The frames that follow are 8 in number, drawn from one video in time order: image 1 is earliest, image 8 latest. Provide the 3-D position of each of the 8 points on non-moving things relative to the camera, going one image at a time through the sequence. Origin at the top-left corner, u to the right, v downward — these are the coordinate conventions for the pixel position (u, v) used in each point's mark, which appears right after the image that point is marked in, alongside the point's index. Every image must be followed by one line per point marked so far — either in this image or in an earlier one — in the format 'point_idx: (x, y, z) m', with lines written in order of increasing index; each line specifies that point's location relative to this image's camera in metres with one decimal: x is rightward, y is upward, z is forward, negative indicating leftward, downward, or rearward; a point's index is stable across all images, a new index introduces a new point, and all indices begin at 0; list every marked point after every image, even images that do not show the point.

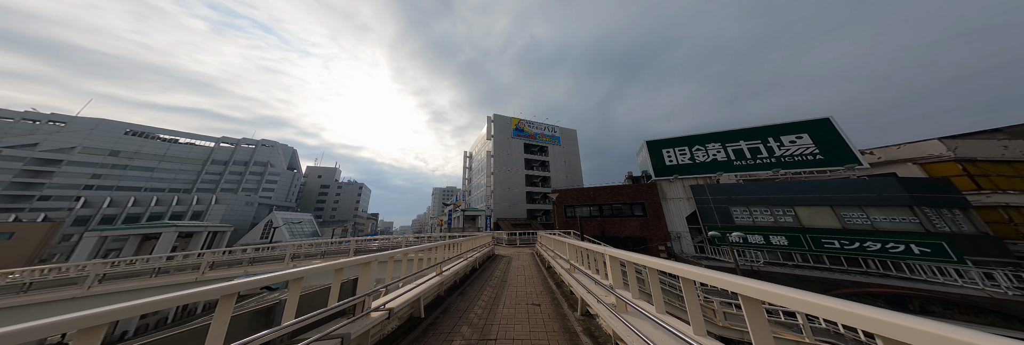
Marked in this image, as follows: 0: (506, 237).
0: (-0.9, -5.8, +17.2) m
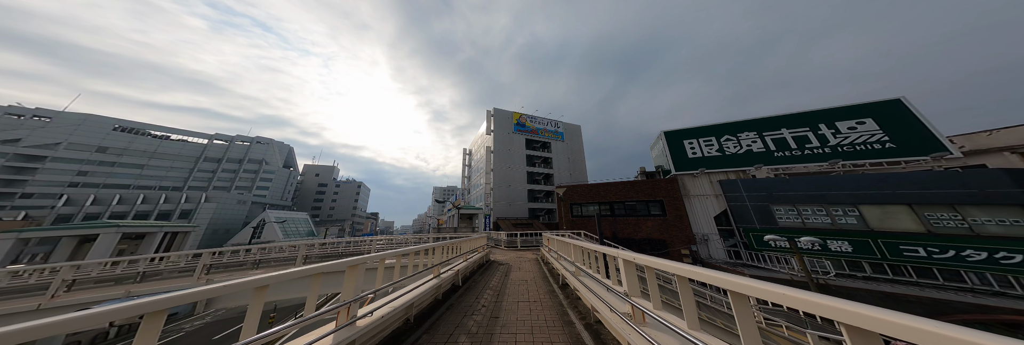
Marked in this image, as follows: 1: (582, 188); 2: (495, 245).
0: (-0.8, -5.3, +15.2) m
1: (+6.9, -1.5, +18.7) m
2: (-1.7, -6.5, +17.0) m
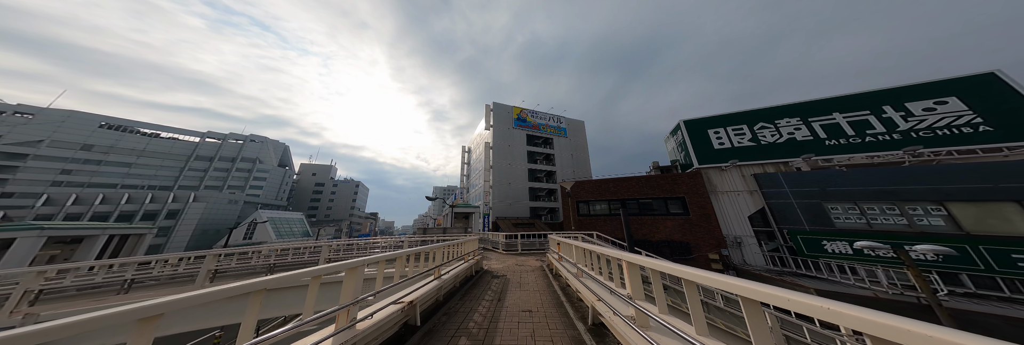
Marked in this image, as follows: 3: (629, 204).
0: (-0.8, -4.8, +13.3) m
1: (+7.0, -1.1, +16.8) m
2: (-1.7, -6.1, +15.1) m
3: (+9.3, -2.5, +15.3) m
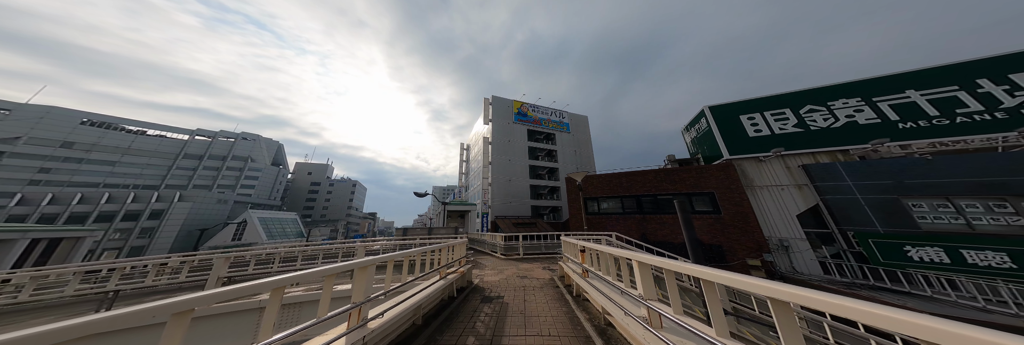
0: (-0.6, -4.3, +11.5) m
1: (+7.1, -0.6, +15.0) m
2: (-1.5, -5.6, +13.3) m
3: (+9.4, -2.0, +13.5) m
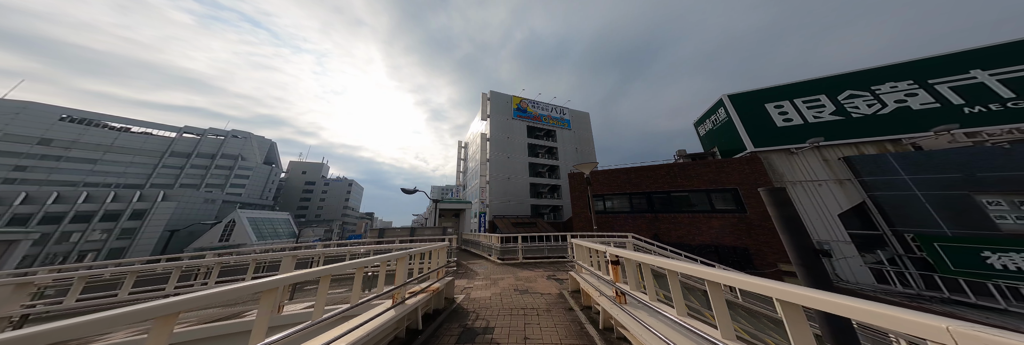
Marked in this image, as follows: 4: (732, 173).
0: (-0.6, -4.0, +10.2) m
1: (+7.0, -0.3, +13.7) m
2: (-1.6, -5.3, +12.0) m
3: (+9.4, -1.7, +12.2) m
4: (+12.5, -0.1, +10.7) m
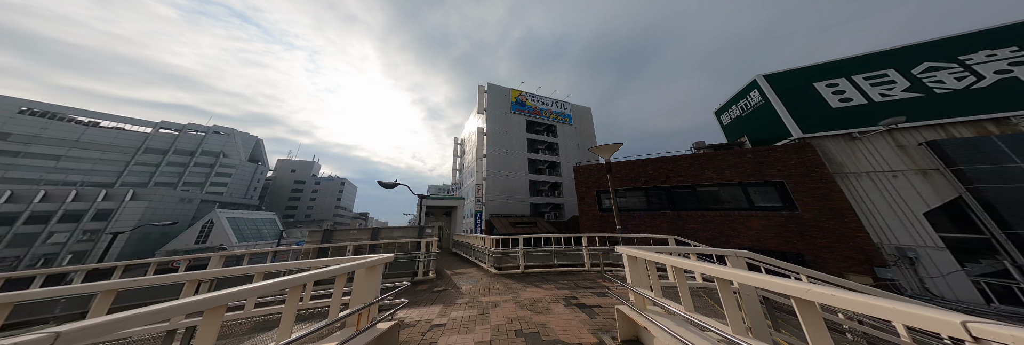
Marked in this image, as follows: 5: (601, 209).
0: (-0.6, -3.6, +8.3) m
1: (+7.1, +0.2, +12.0) m
2: (-1.5, -4.8, +10.0) m
3: (+9.4, -1.3, +10.5) m
4: (+12.6, +0.4, +9.1) m
5: (+6.1, -2.4, +11.8) m
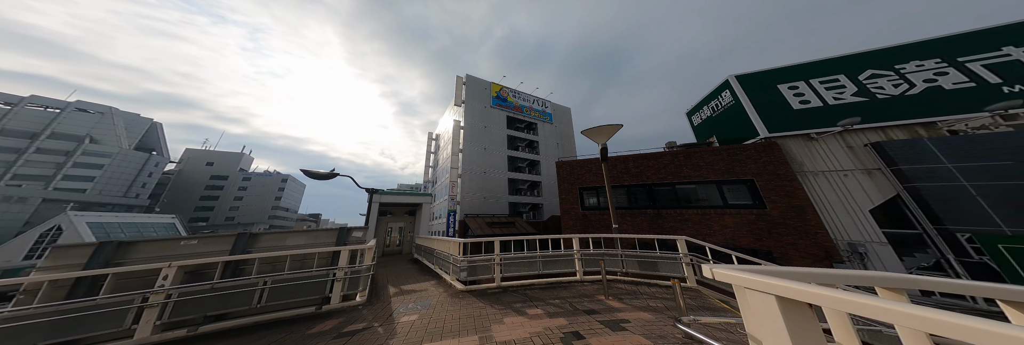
0: (-1.6, -3.2, +6.5) m
1: (+5.5, +0.4, +11.3) m
2: (-2.8, -4.4, +8.1) m
3: (+8.0, -1.1, +10.2) m
4: (+11.4, +0.5, +9.3) m
5: (+4.5, -2.2, +11.0) m
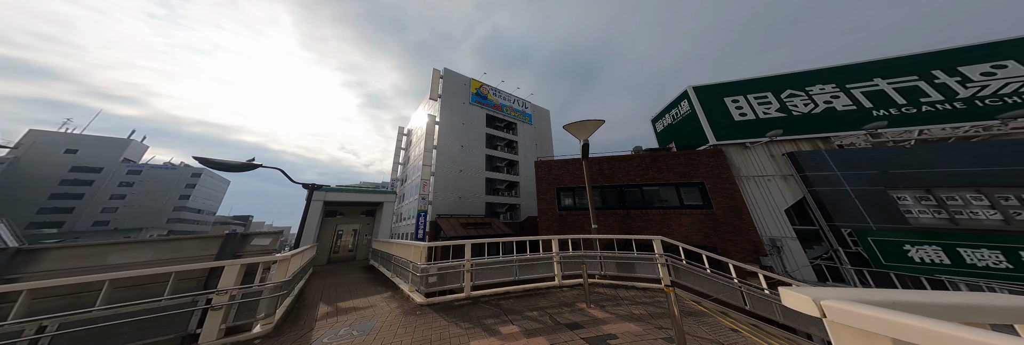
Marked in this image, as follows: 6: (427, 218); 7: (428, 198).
0: (-2.5, -3.0, +5.6) m
1: (+3.9, +0.4, +11.4) m
2: (-4.0, -4.2, +7.0) m
3: (+6.5, -1.1, +10.7) m
4: (+10.0, +0.3, +10.3) m
5: (+2.9, -2.1, +10.9) m
6: (-9.9, -4.8, +19.2) m
7: (-10.0, -2.9, +19.8) m
